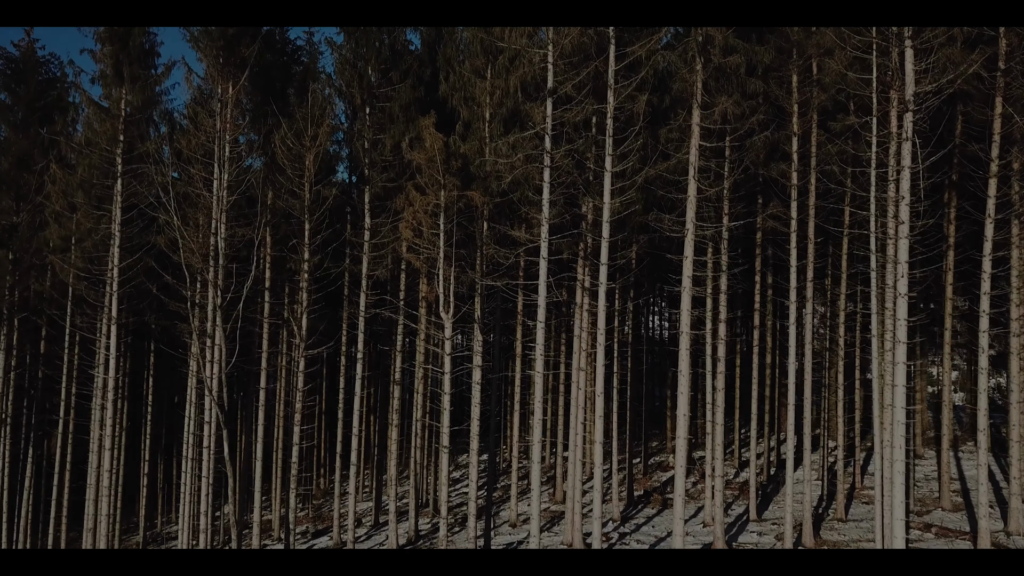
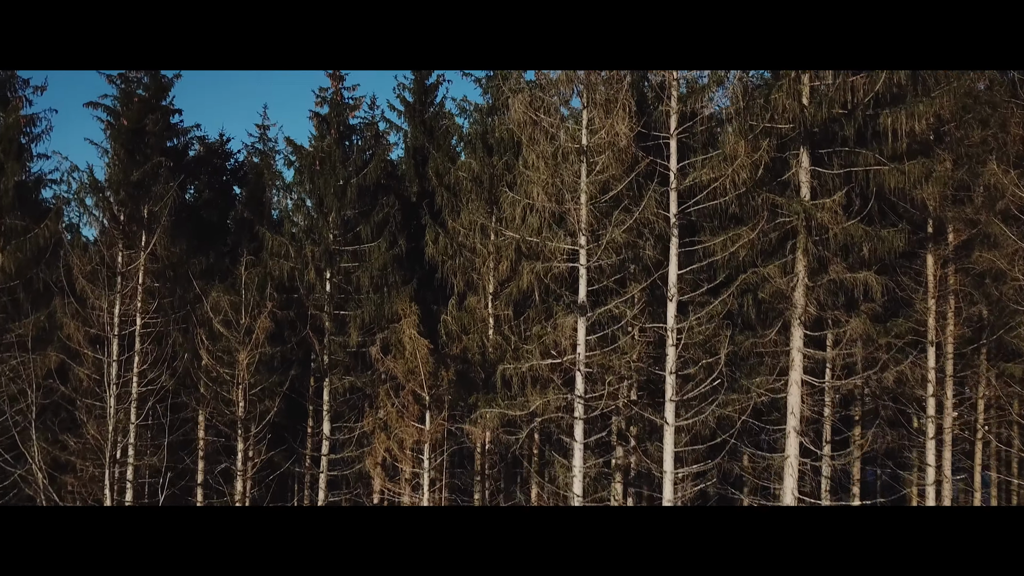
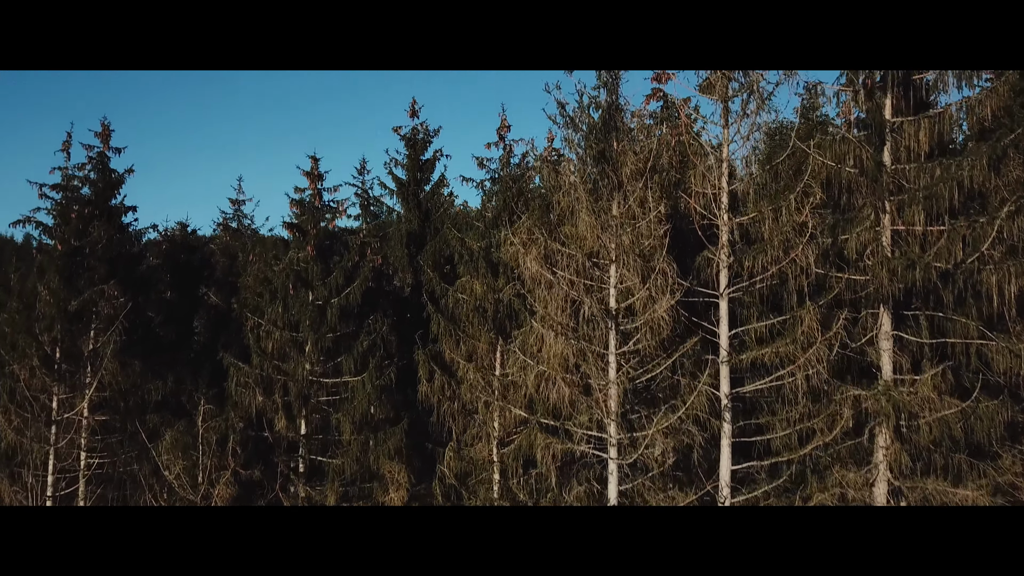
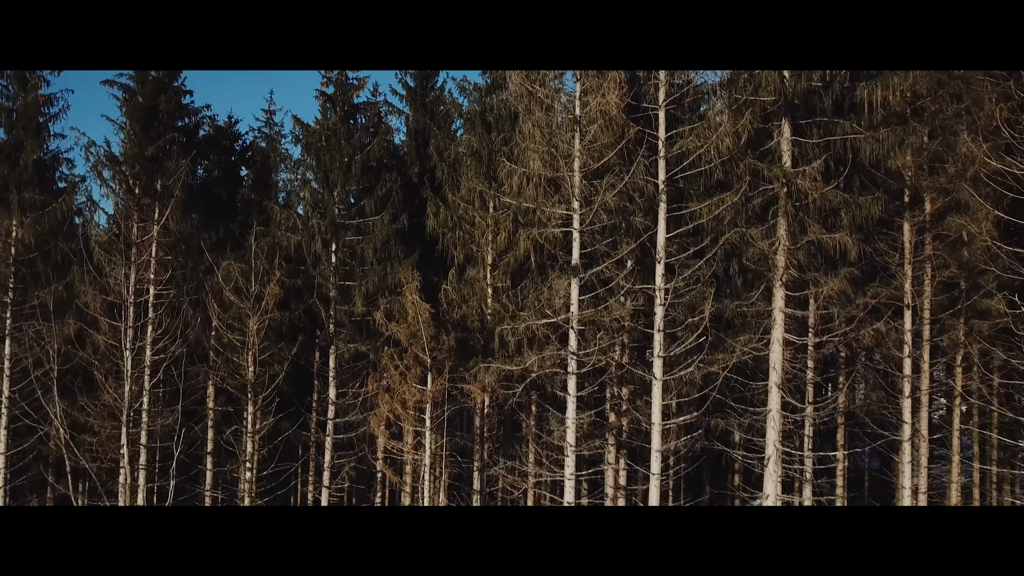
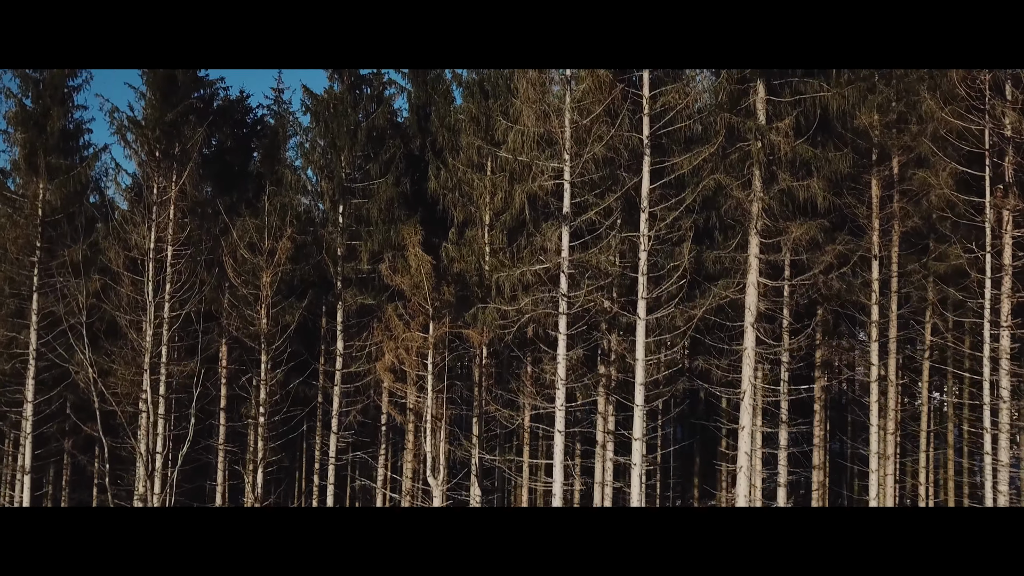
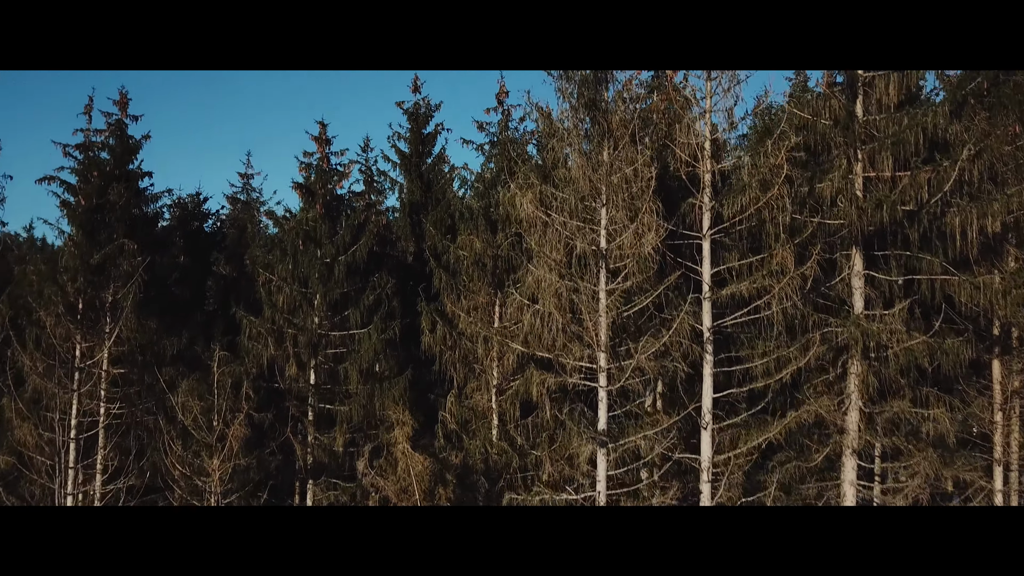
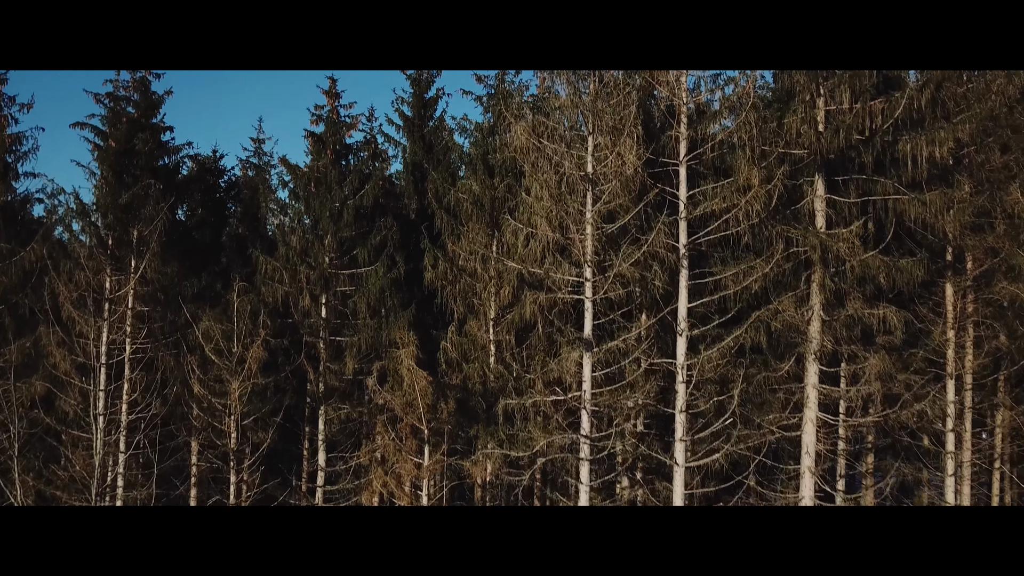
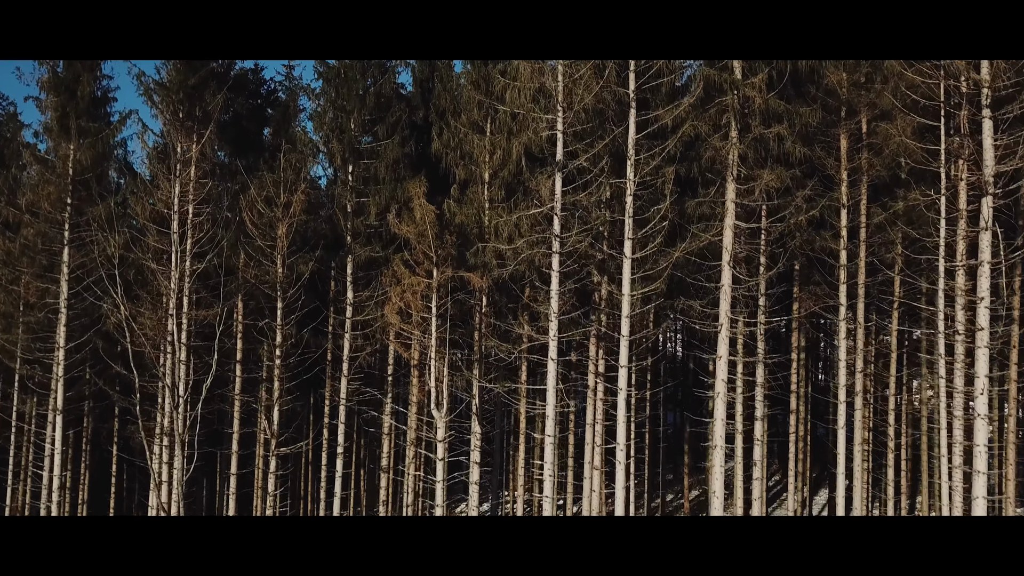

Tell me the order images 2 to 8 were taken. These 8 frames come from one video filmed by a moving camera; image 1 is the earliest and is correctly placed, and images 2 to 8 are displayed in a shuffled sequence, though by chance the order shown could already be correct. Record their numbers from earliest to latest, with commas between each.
8, 5, 4, 2, 7, 6, 3
